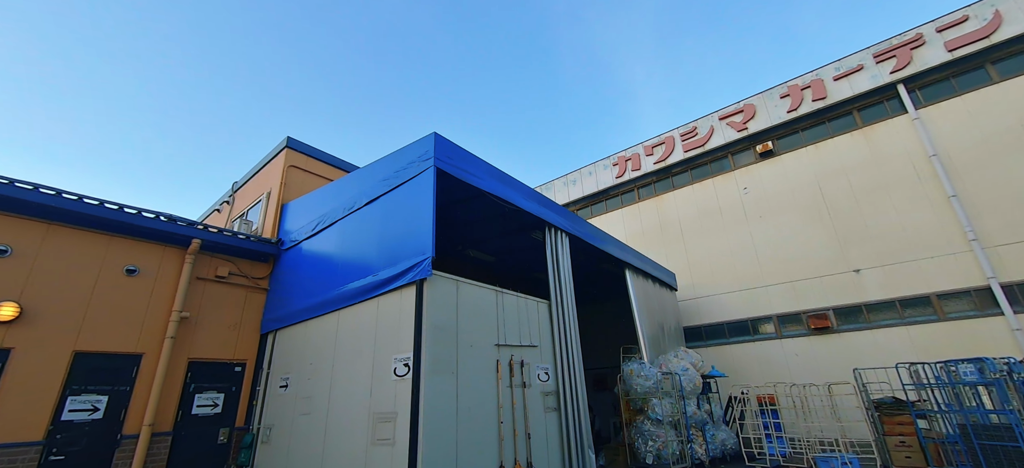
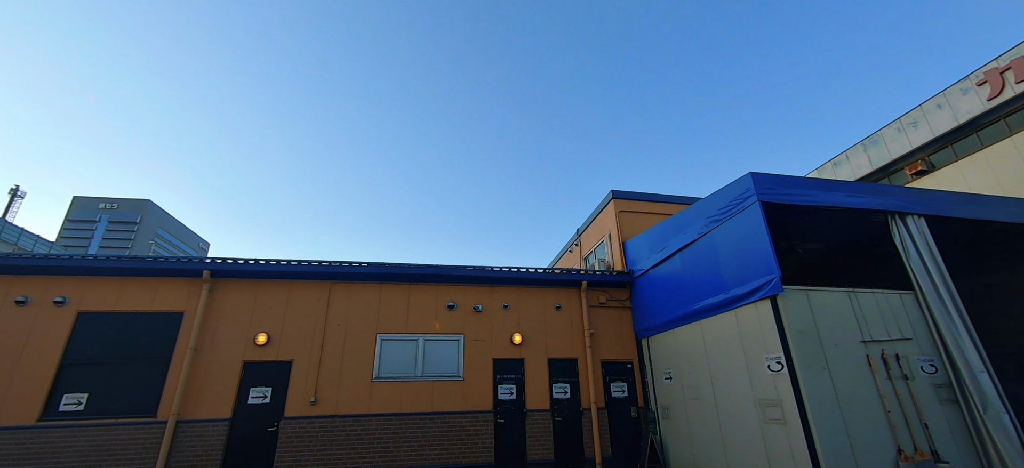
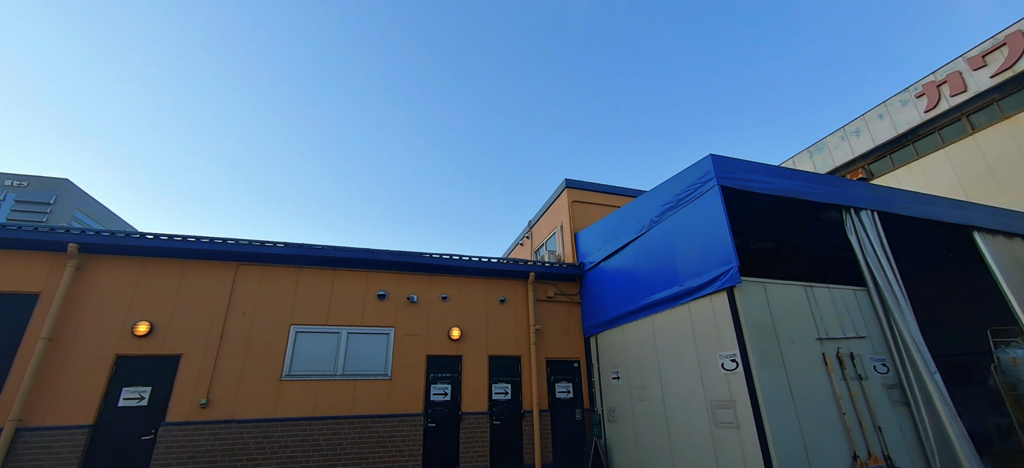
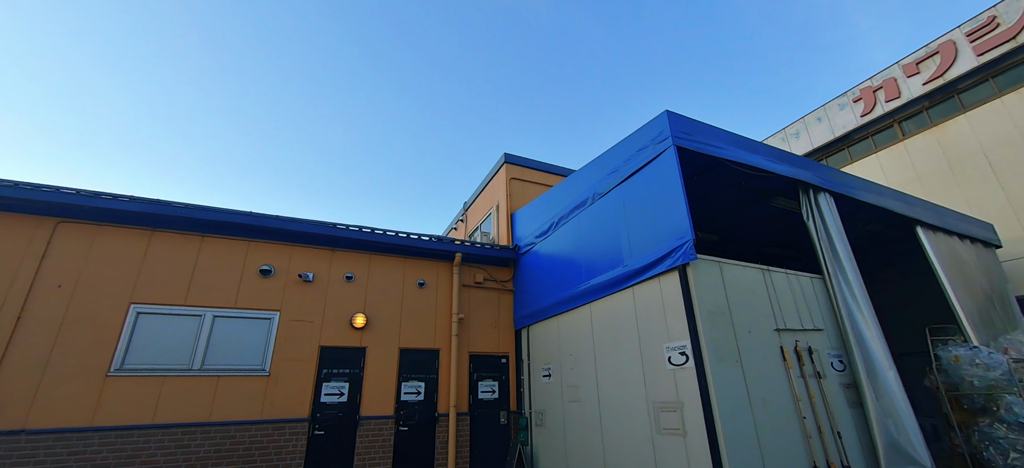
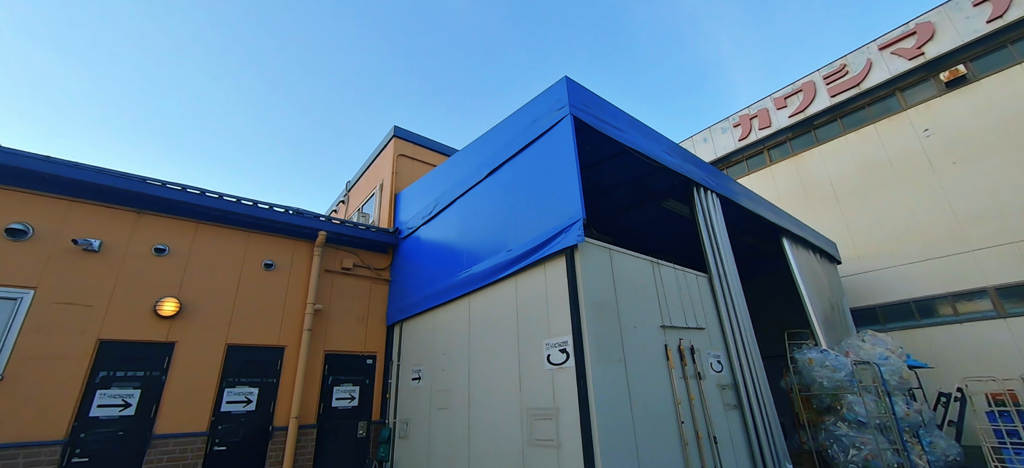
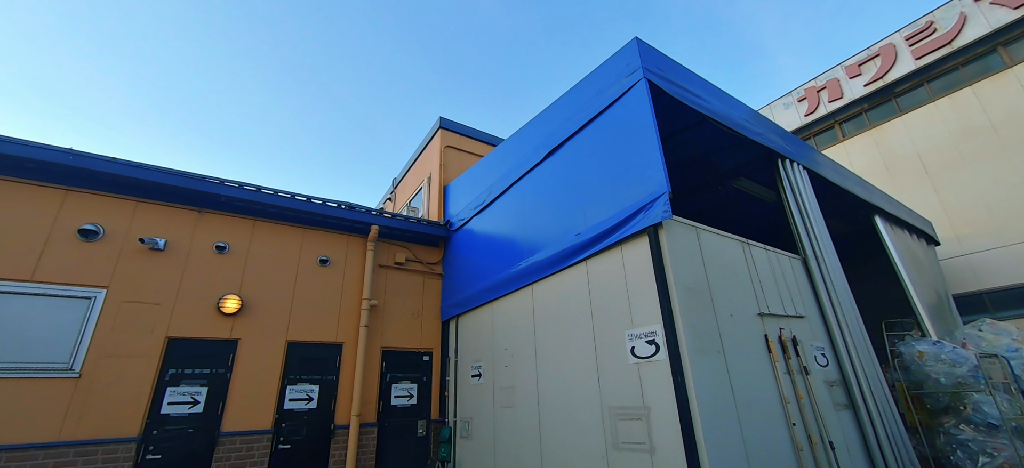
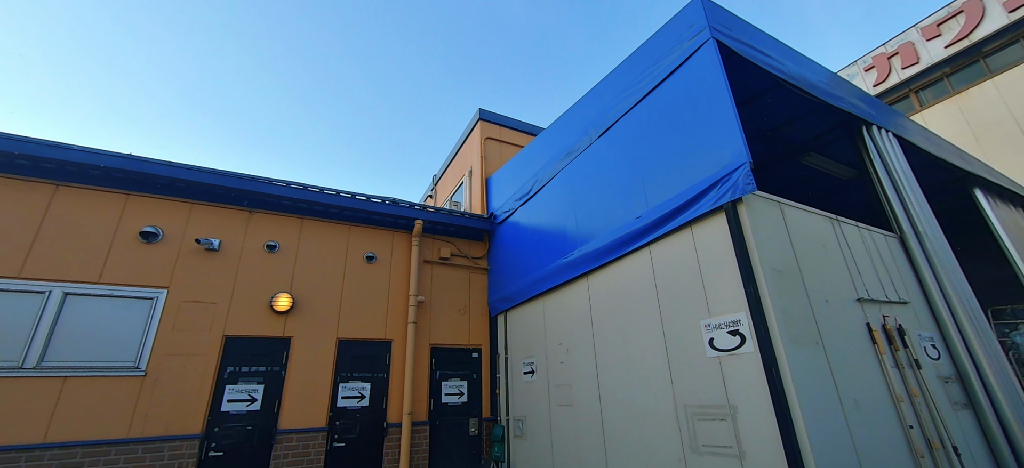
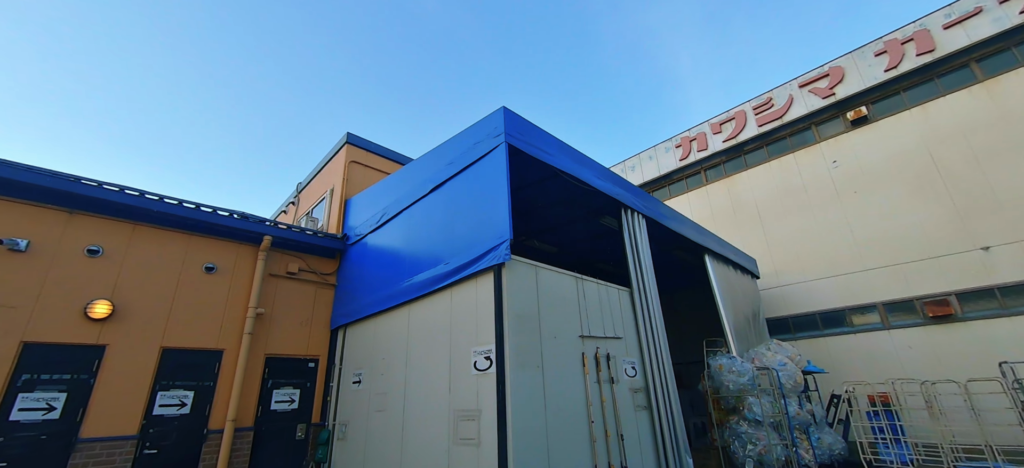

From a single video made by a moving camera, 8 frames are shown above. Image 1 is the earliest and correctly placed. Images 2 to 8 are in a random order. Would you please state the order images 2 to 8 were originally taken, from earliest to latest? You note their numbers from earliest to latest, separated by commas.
8, 5, 6, 7, 4, 3, 2
